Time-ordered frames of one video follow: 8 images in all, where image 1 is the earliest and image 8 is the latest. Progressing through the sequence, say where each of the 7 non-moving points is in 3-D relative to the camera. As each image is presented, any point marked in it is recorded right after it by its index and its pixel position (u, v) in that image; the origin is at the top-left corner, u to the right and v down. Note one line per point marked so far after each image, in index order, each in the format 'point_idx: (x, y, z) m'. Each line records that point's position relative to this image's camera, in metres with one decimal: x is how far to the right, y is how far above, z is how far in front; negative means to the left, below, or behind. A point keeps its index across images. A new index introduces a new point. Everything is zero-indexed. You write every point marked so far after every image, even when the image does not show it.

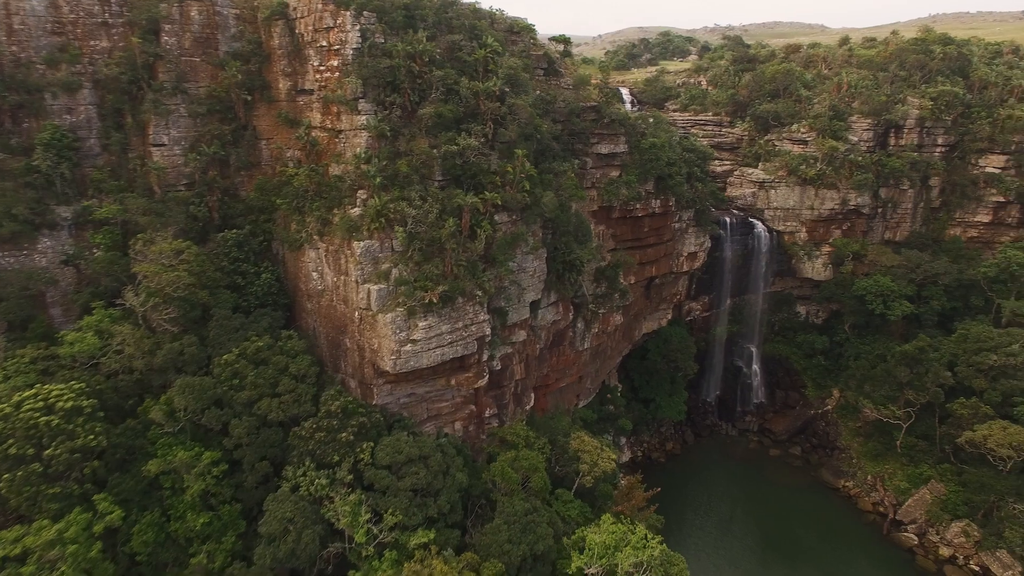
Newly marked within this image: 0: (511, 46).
0: (0.0, +7.3, +20.0) m
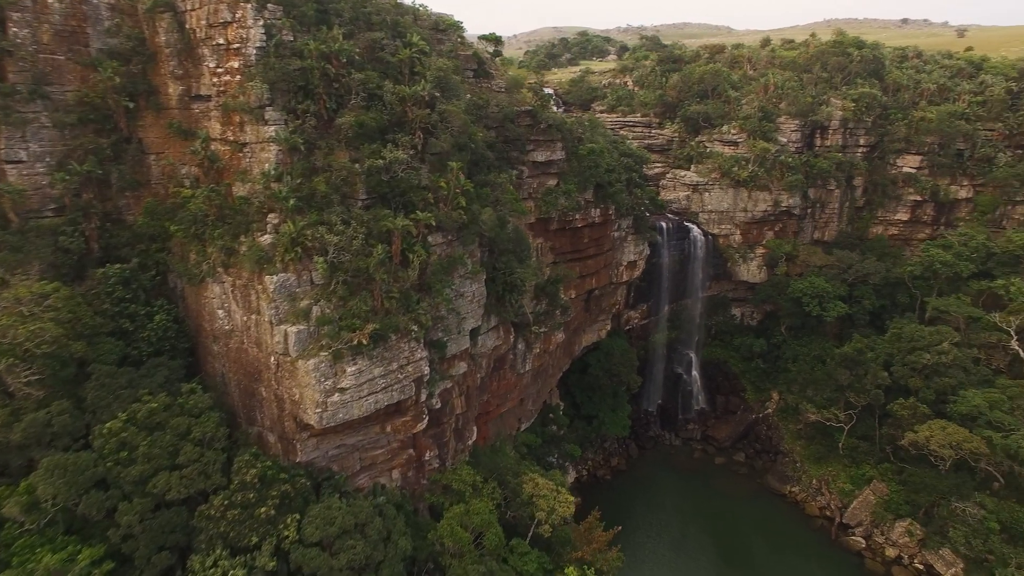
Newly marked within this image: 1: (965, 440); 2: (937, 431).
0: (-2.1, +6.8, +18.3) m
1: (+13.4, -4.5, +19.3) m
2: (+12.9, -4.4, +19.8) m
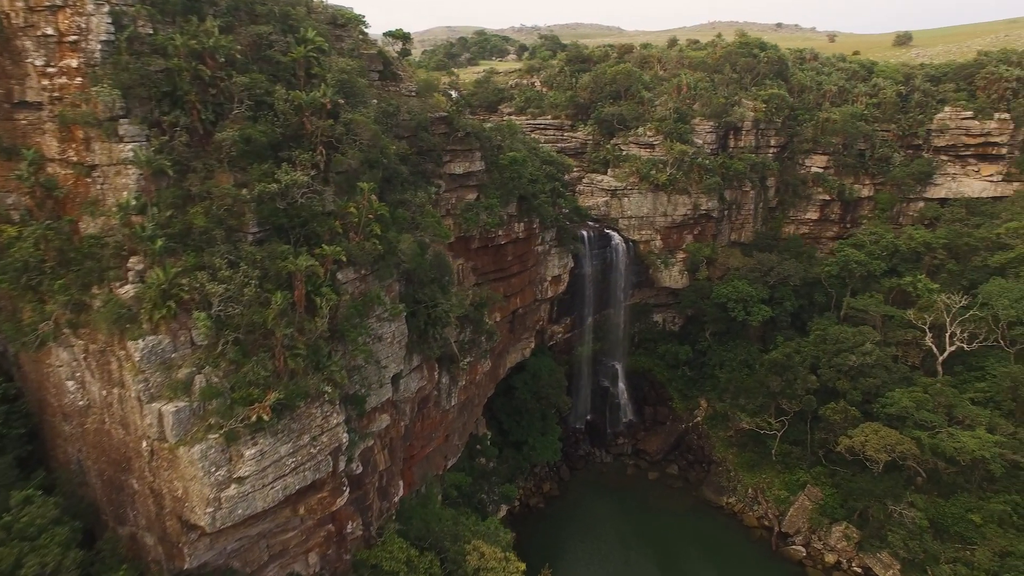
0: (-4.3, +6.0, +16.0) m
1: (+11.4, -4.6, +19.3) m
2: (+10.8, -4.4, +19.8) m
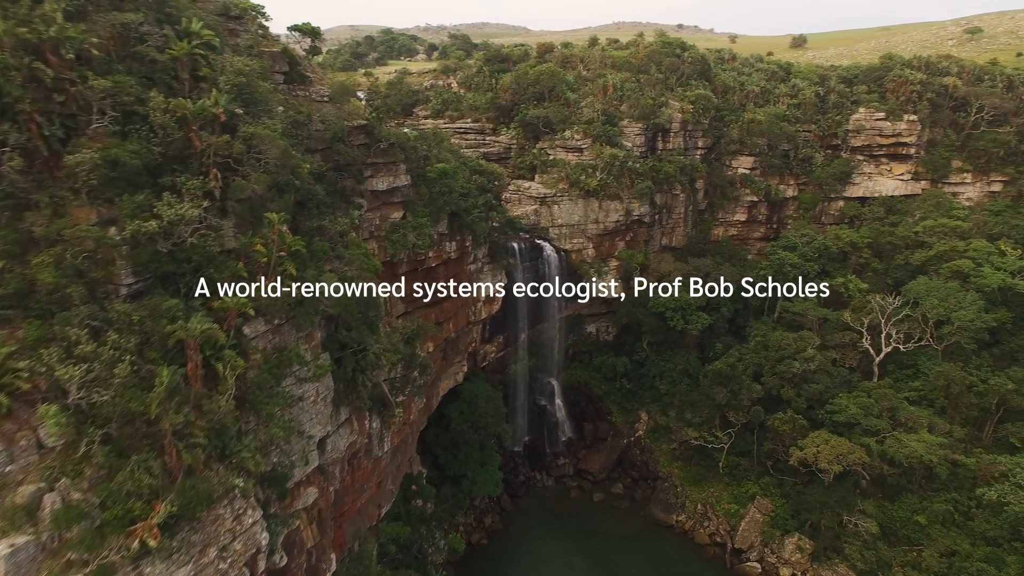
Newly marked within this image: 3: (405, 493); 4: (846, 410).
0: (-5.9, +5.1, +13.5) m
1: (+9.7, -4.7, +18.9) m
2: (+9.1, -4.6, +19.3) m
3: (-3.0, -5.8, +18.5) m
4: (+10.3, -3.8, +20.1) m
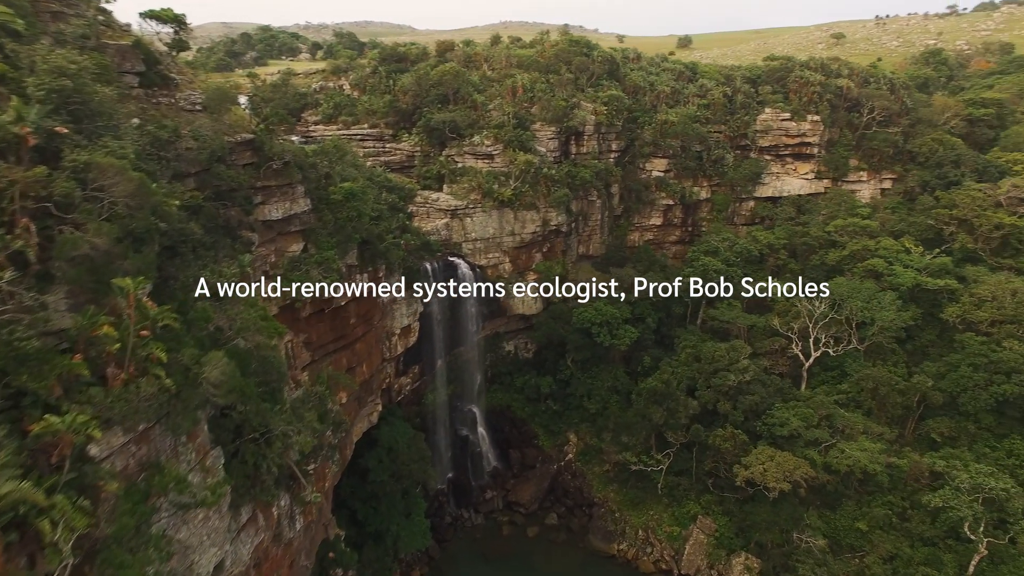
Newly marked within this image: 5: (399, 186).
0: (-7.2, +4.1, +10.4) m
1: (+7.8, -5.0, +18.2) m
2: (+7.1, -4.9, +18.5) m
3: (-4.6, -6.6, +15.8) m
4: (+8.2, -4.0, +19.4) m
5: (-3.4, +3.0, +19.6) m
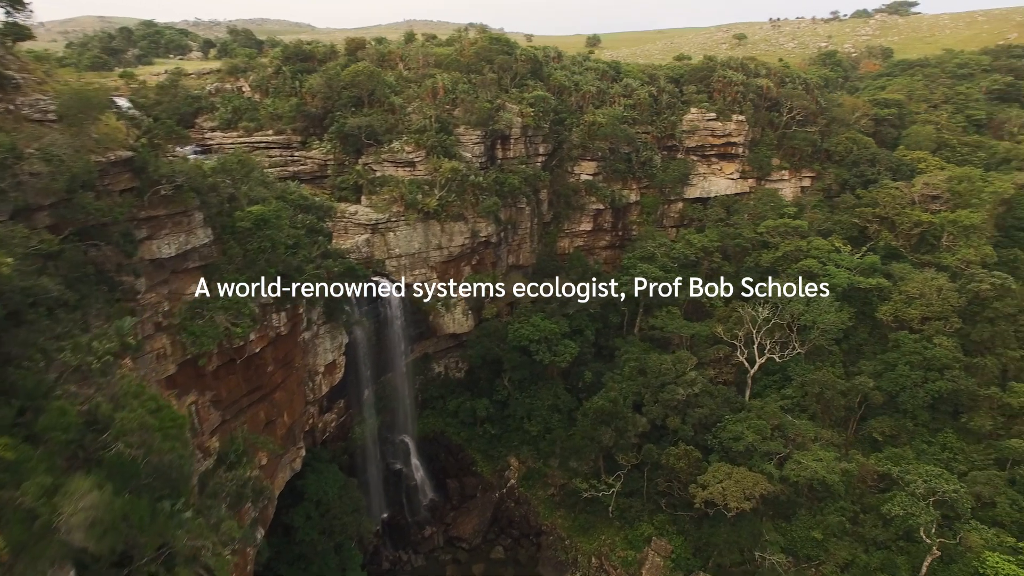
0: (-7.9, +3.2, +7.7) m
1: (+6.4, -5.2, +17.4) m
2: (+5.7, -5.1, +17.7) m
3: (-5.5, -7.4, +13.5) m
4: (+6.5, -4.2, +18.7) m
5: (-5.2, +2.3, +17.4) m
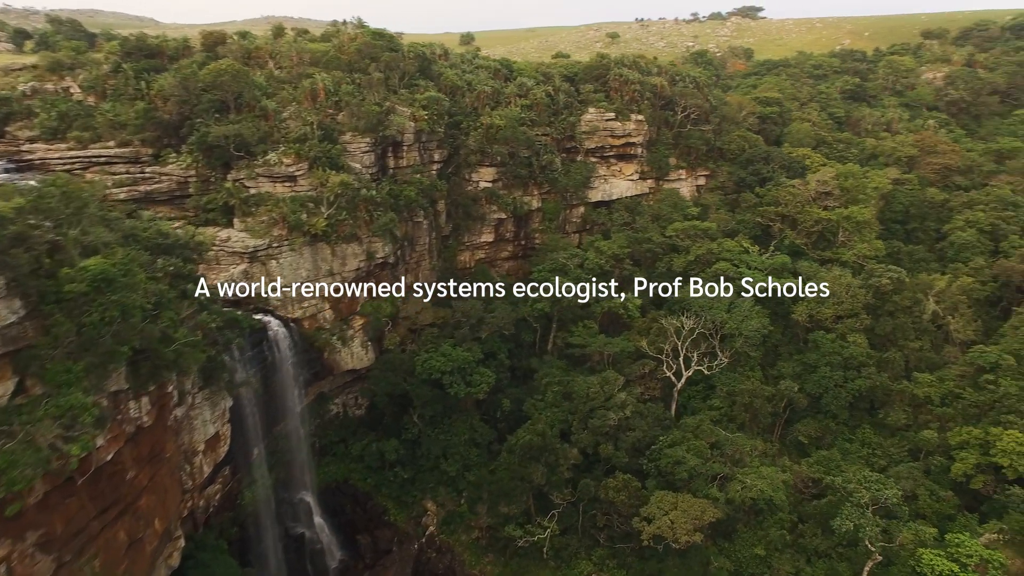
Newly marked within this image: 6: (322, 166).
0: (-8.1, +2.1, +4.1) m
1: (+4.7, -5.5, +16.2) m
2: (+3.9, -5.5, +16.3) m
3: (-6.1, -8.5, +10.2) m
4: (+4.5, -4.6, +17.5) m
5: (-7.2, +1.2, +14.0) m
6: (-5.4, +3.5, +19.0) m
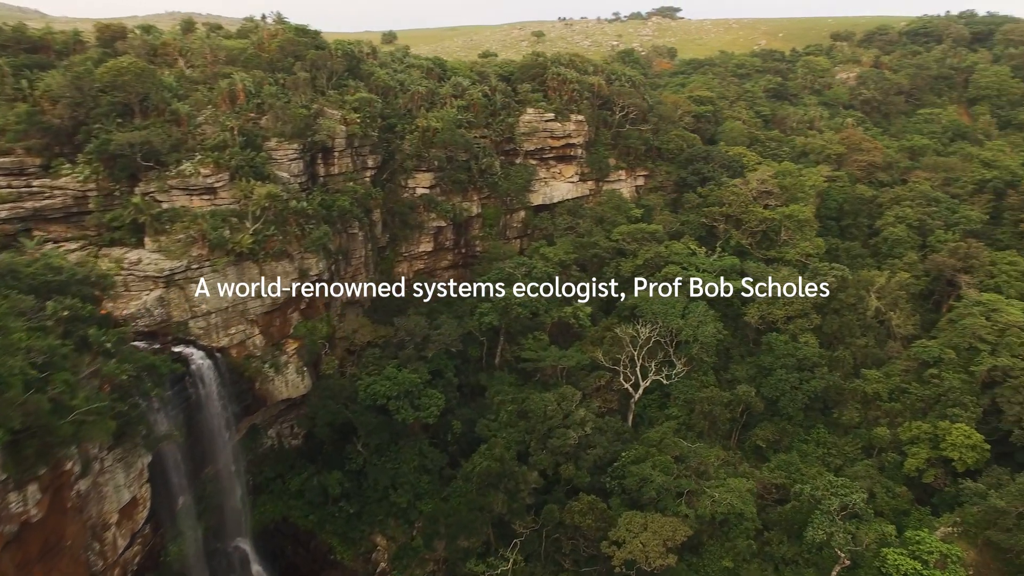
0: (-7.8, +1.4, +2.0) m
1: (+3.8, -5.7, +15.5) m
2: (+3.0, -5.8, +15.5) m
3: (-6.2, -9.1, +8.3) m
4: (+3.5, -4.8, +16.7) m
5: (-8.0, +0.5, +12.0) m
6: (-6.9, +2.9, +17.1) m
